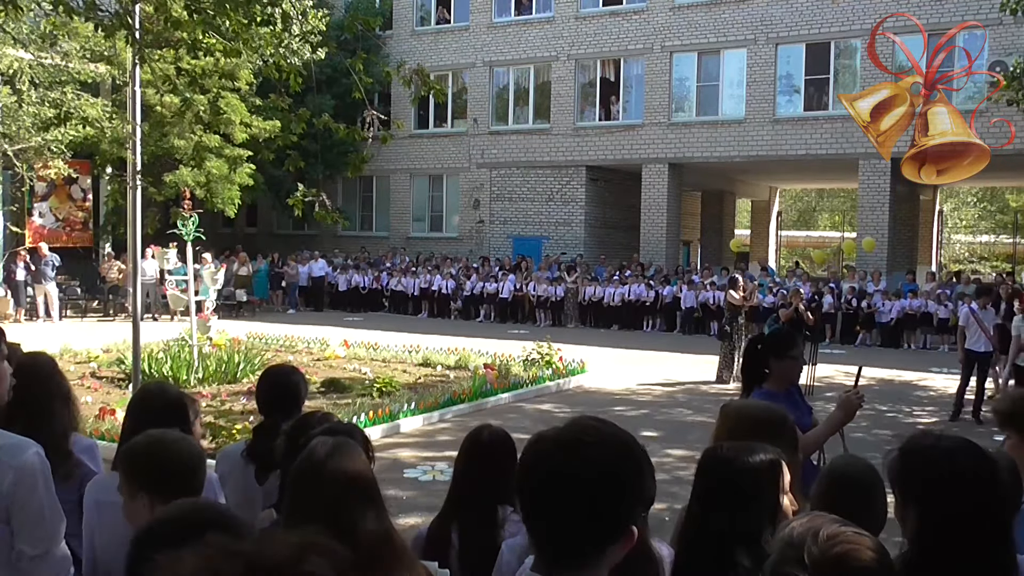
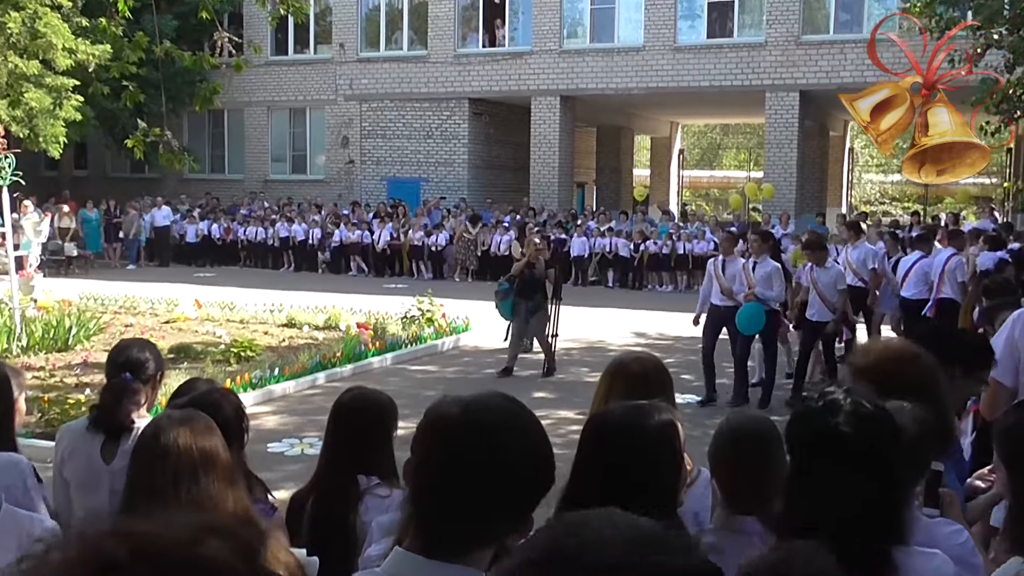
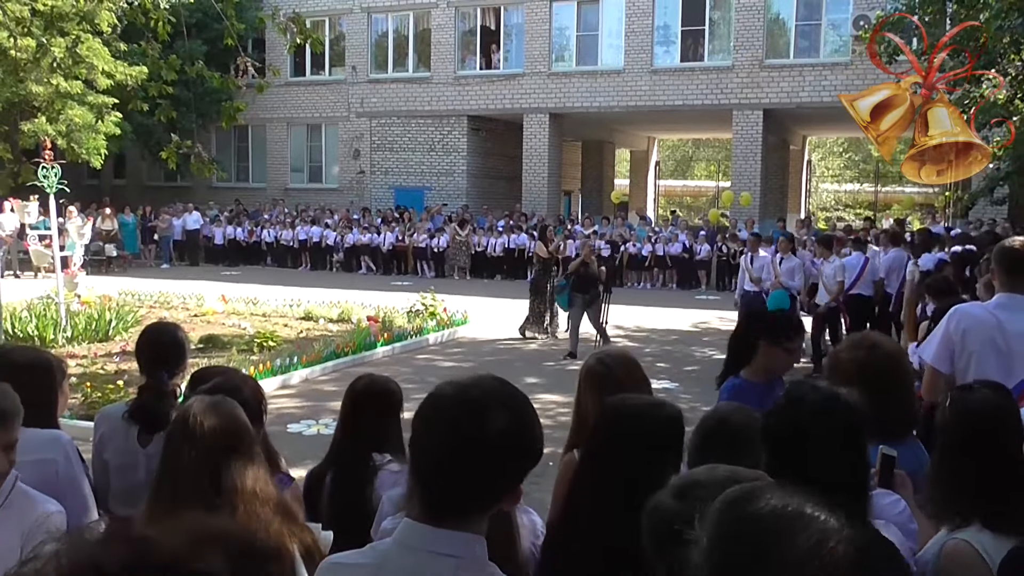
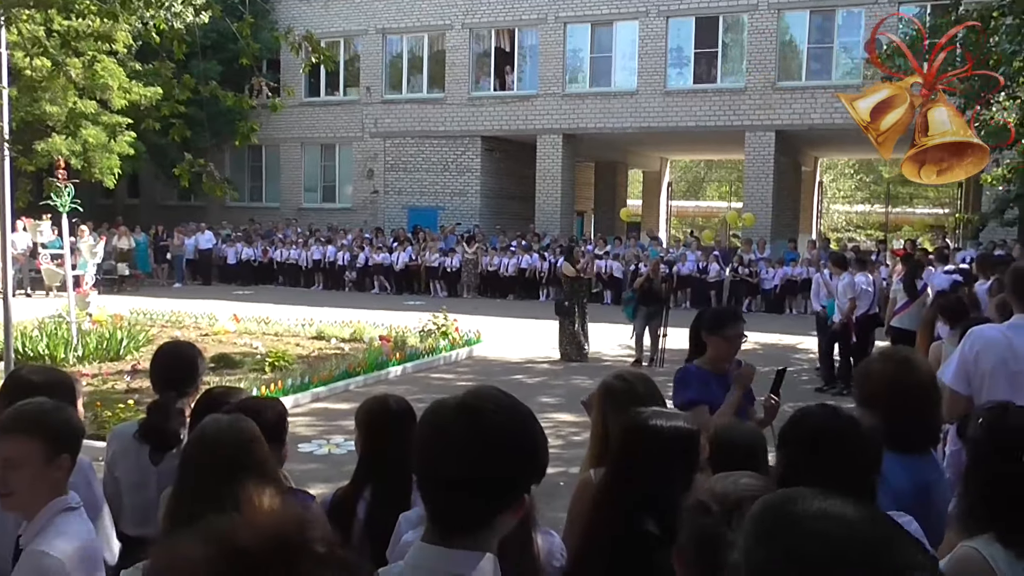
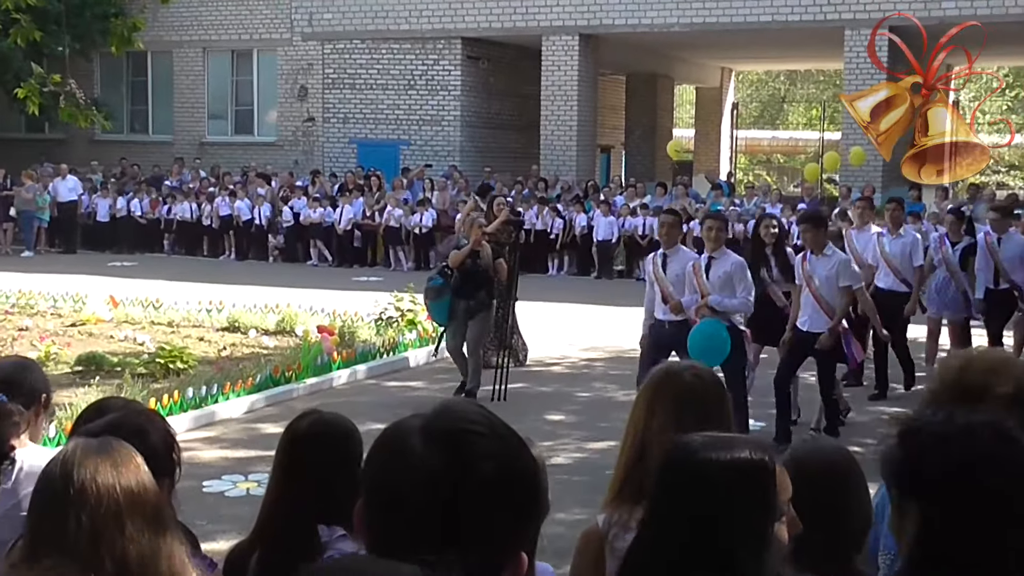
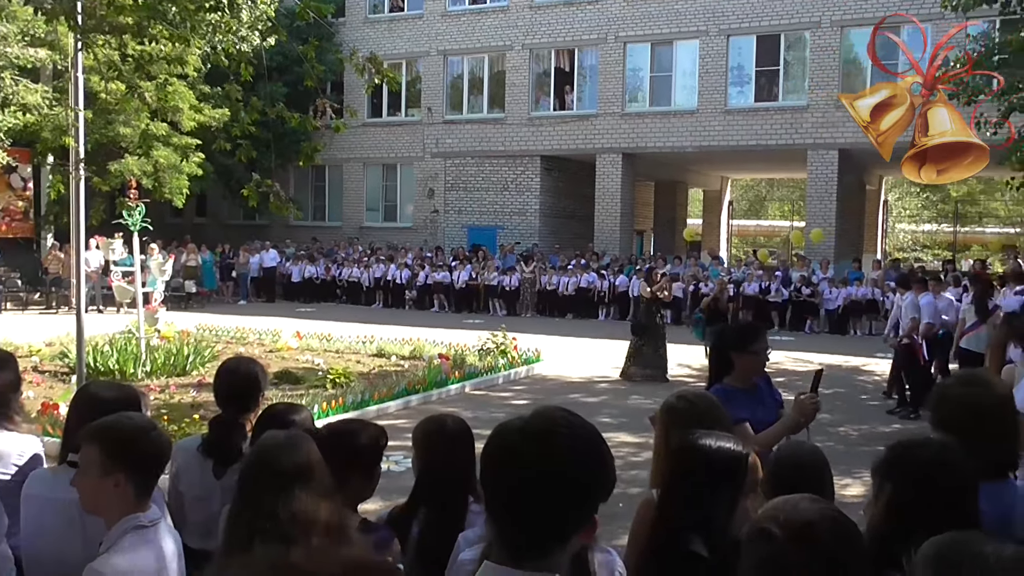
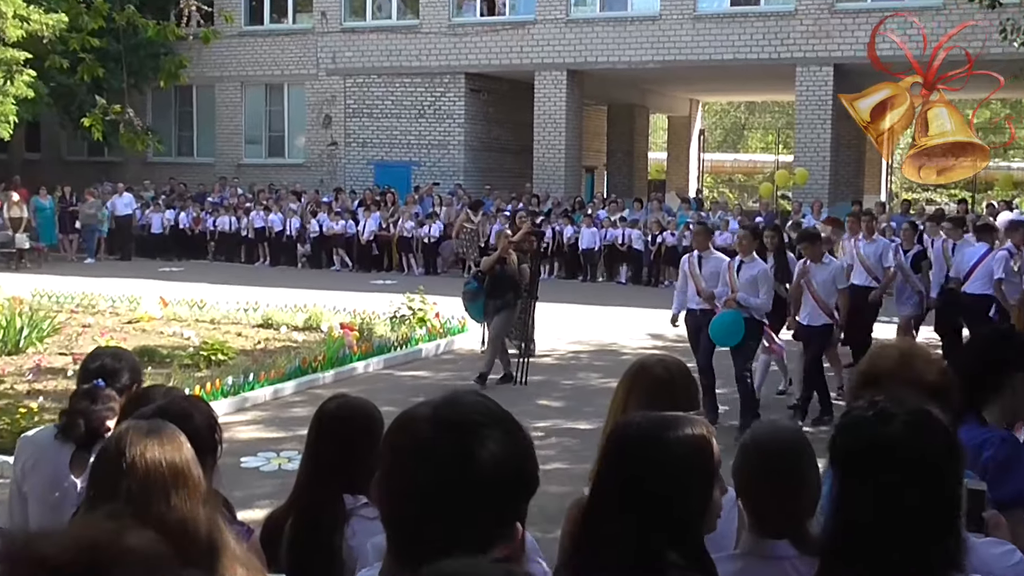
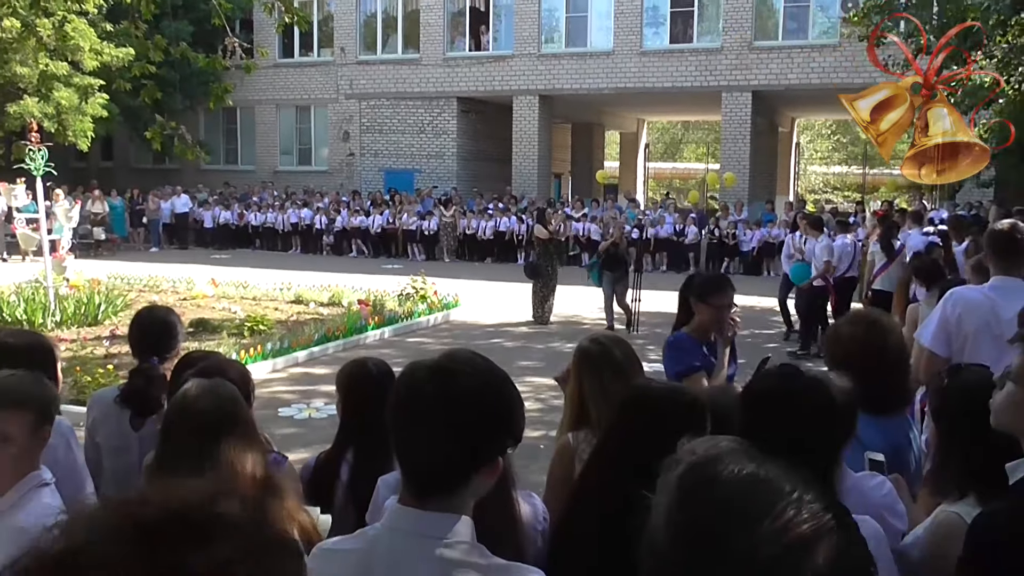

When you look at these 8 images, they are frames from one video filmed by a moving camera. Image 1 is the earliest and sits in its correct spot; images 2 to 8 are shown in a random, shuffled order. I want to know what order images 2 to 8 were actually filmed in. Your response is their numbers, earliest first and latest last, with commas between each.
6, 4, 8, 3, 2, 7, 5
